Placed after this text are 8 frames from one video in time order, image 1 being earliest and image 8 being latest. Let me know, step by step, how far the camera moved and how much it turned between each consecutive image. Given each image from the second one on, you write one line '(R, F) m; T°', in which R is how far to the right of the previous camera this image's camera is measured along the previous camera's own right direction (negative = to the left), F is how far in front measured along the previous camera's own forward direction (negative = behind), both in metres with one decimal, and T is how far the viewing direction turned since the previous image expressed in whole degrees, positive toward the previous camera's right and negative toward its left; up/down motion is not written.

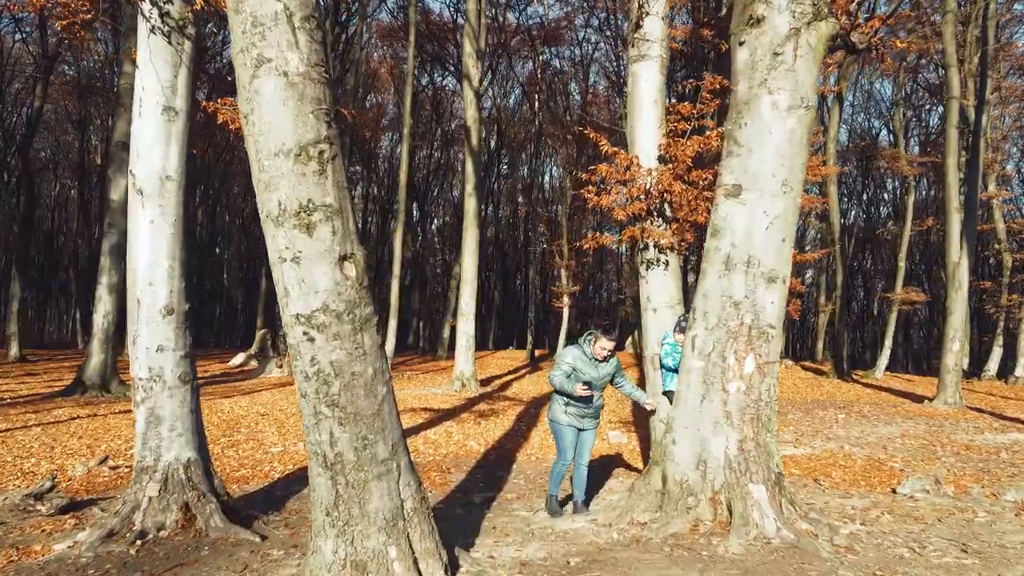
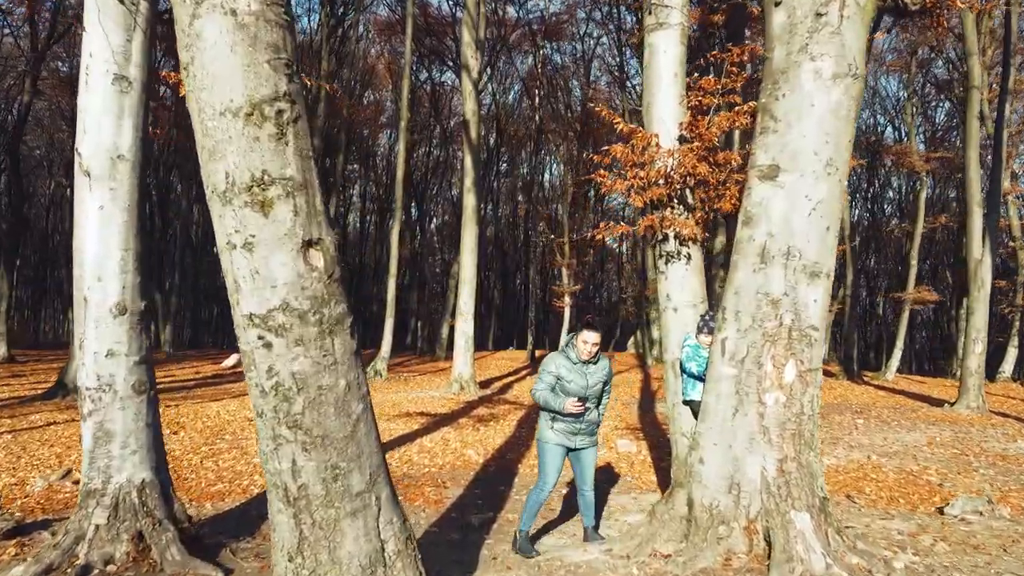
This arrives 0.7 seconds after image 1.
(0.0, +0.6) m; 0°
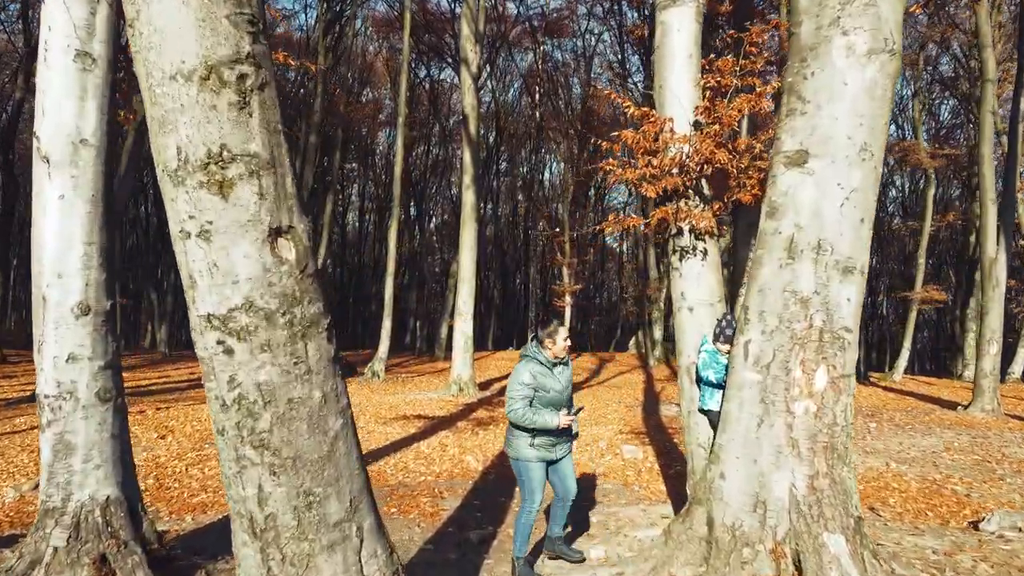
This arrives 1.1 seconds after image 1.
(0.0, +0.4) m; 0°
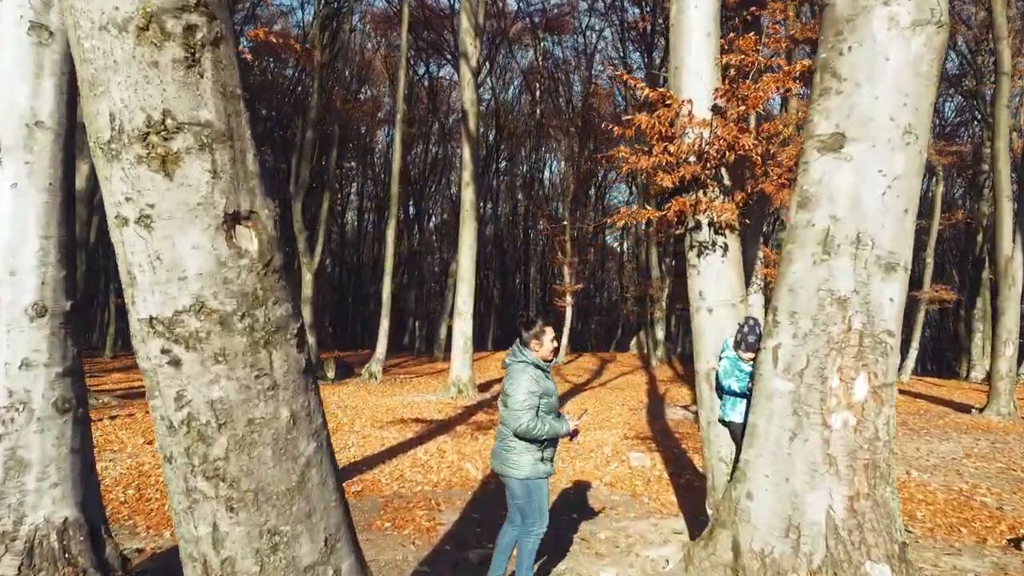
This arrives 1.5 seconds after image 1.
(0.0, +0.4) m; 0°
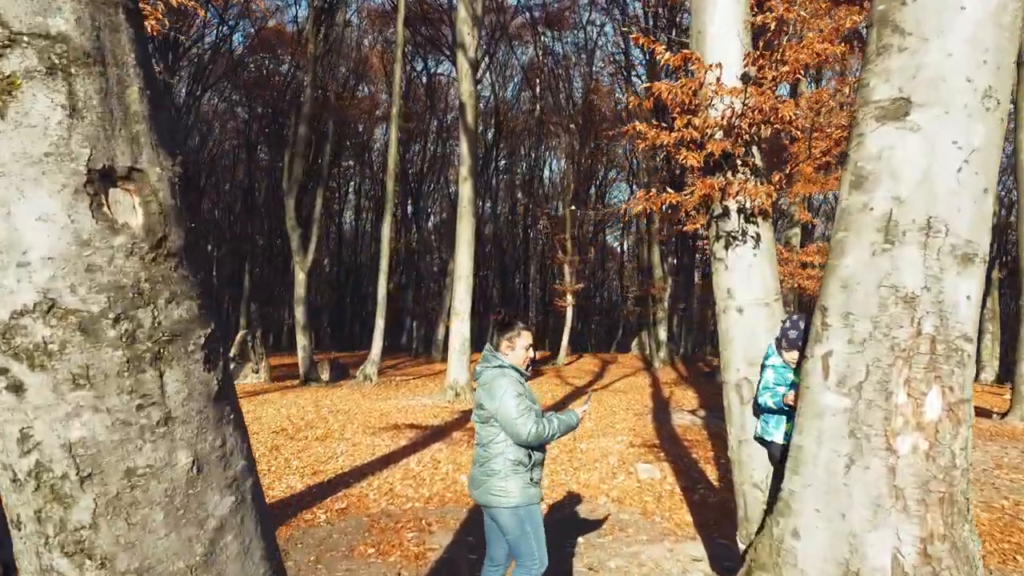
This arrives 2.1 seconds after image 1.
(0.0, +0.5) m; 0°
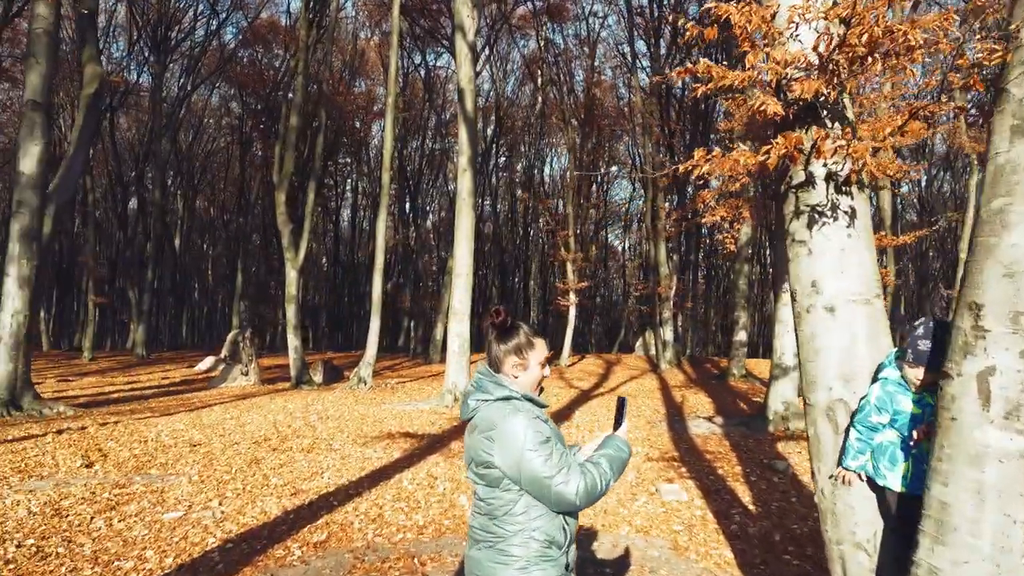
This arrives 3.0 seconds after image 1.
(-0.1, +0.8) m; 0°
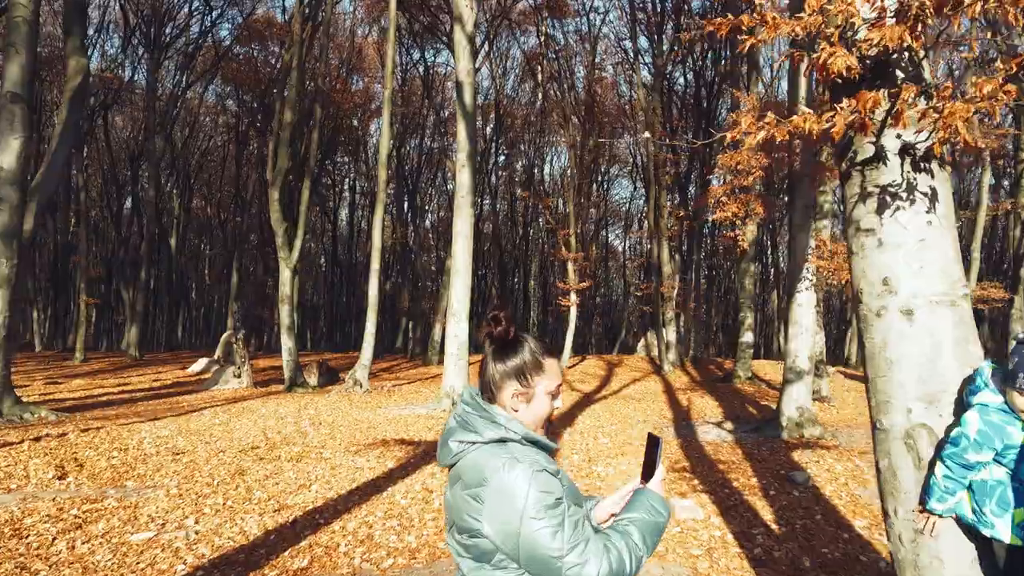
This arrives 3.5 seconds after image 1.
(0.0, +0.5) m; 0°
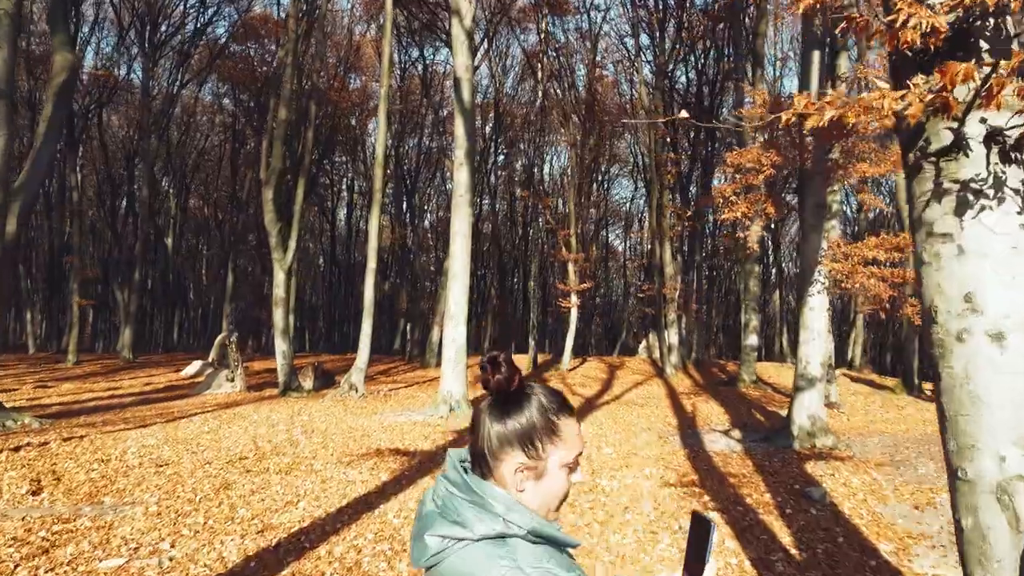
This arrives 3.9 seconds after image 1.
(0.0, +0.4) m; 0°
